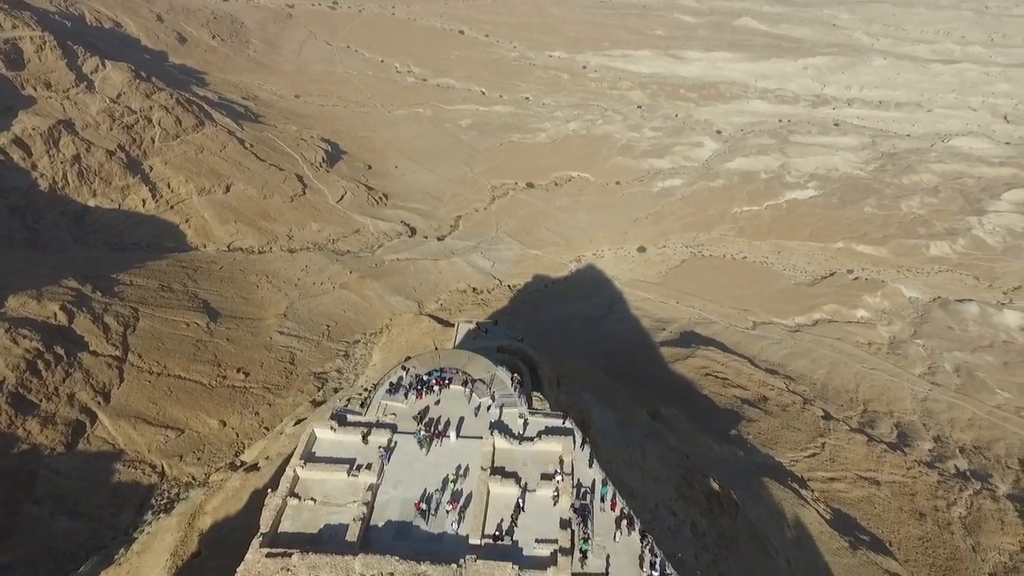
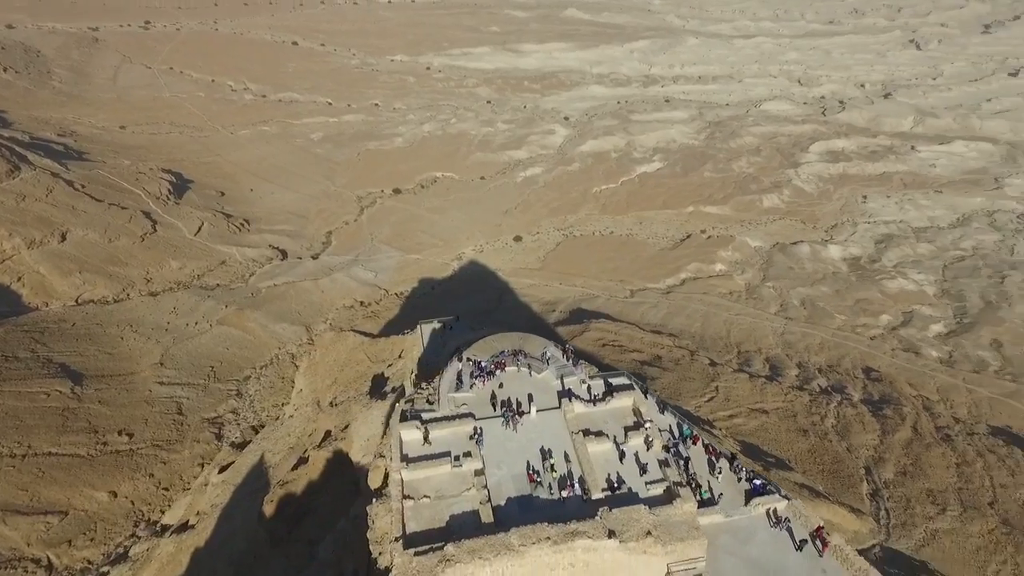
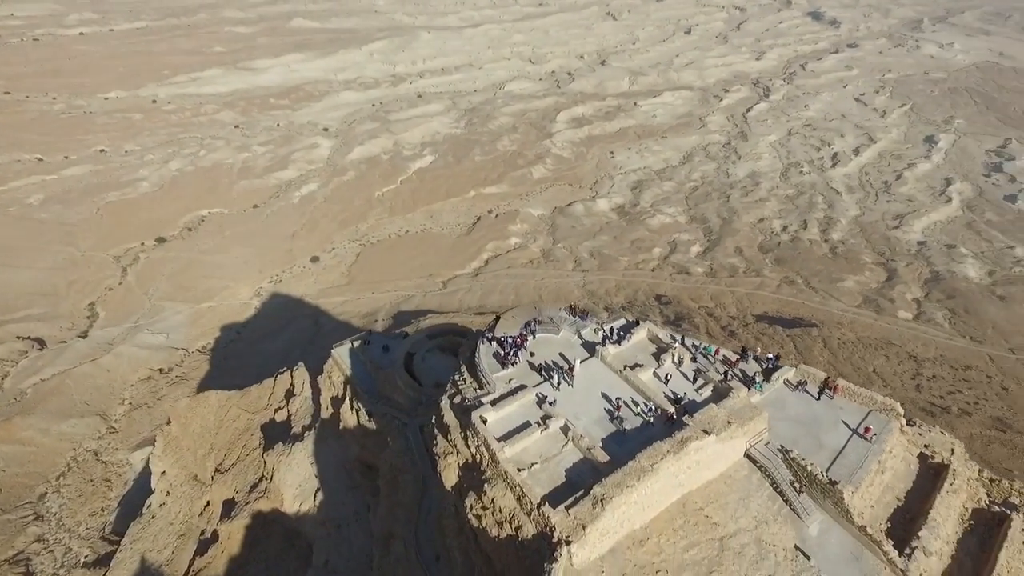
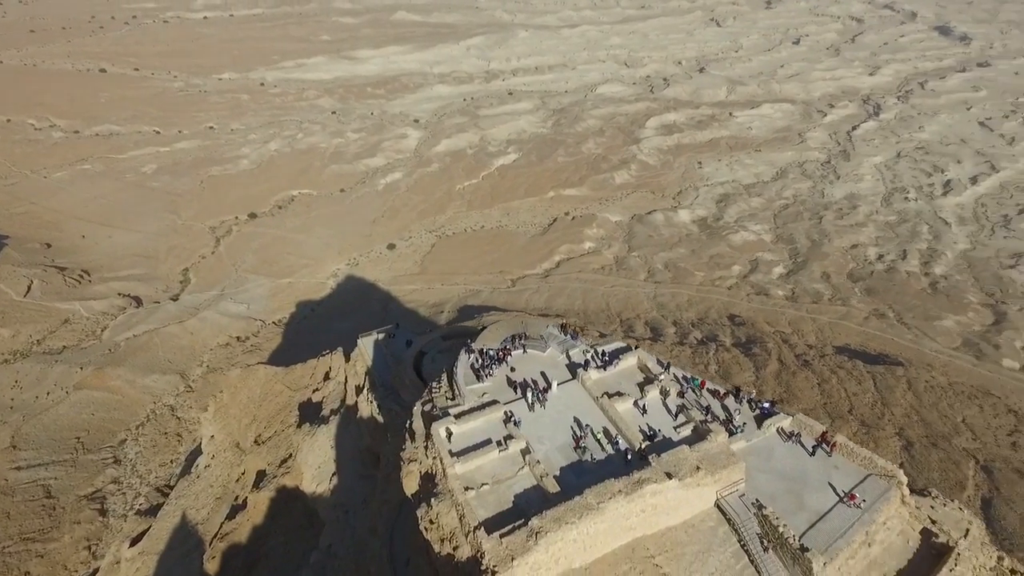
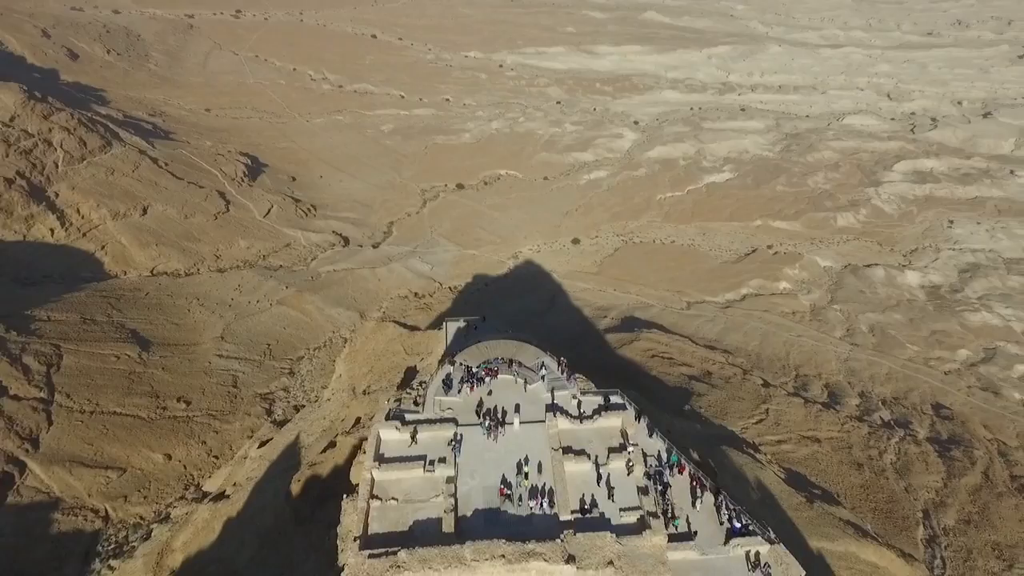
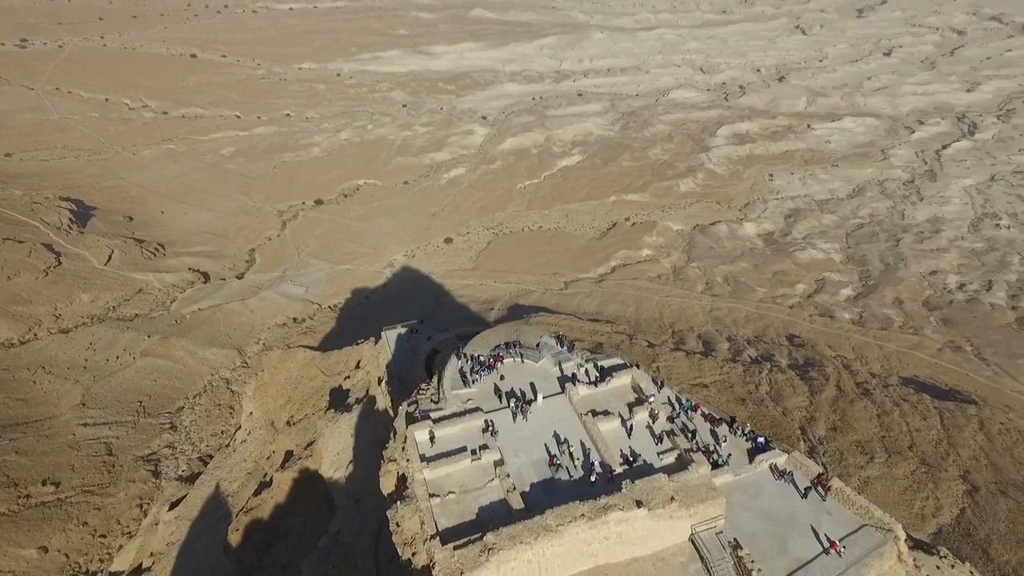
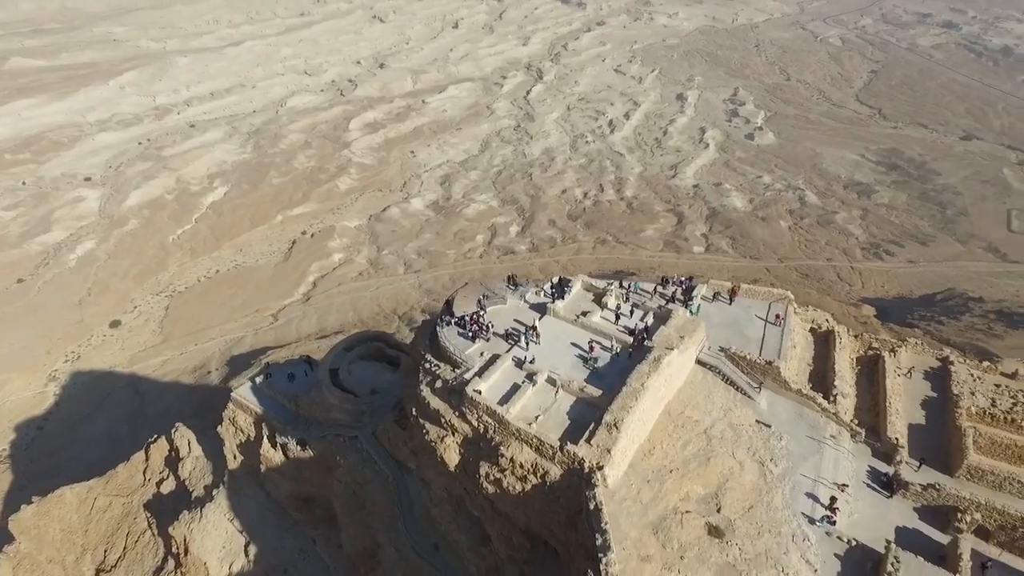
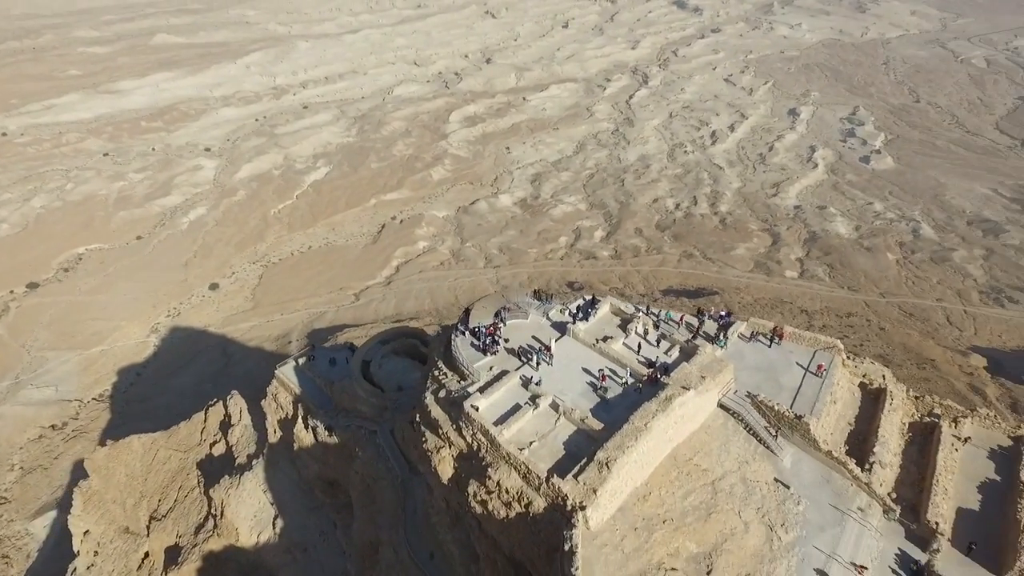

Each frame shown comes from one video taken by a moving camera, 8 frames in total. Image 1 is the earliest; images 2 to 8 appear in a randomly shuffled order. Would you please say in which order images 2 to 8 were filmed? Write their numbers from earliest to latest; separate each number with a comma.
5, 2, 6, 4, 3, 8, 7
